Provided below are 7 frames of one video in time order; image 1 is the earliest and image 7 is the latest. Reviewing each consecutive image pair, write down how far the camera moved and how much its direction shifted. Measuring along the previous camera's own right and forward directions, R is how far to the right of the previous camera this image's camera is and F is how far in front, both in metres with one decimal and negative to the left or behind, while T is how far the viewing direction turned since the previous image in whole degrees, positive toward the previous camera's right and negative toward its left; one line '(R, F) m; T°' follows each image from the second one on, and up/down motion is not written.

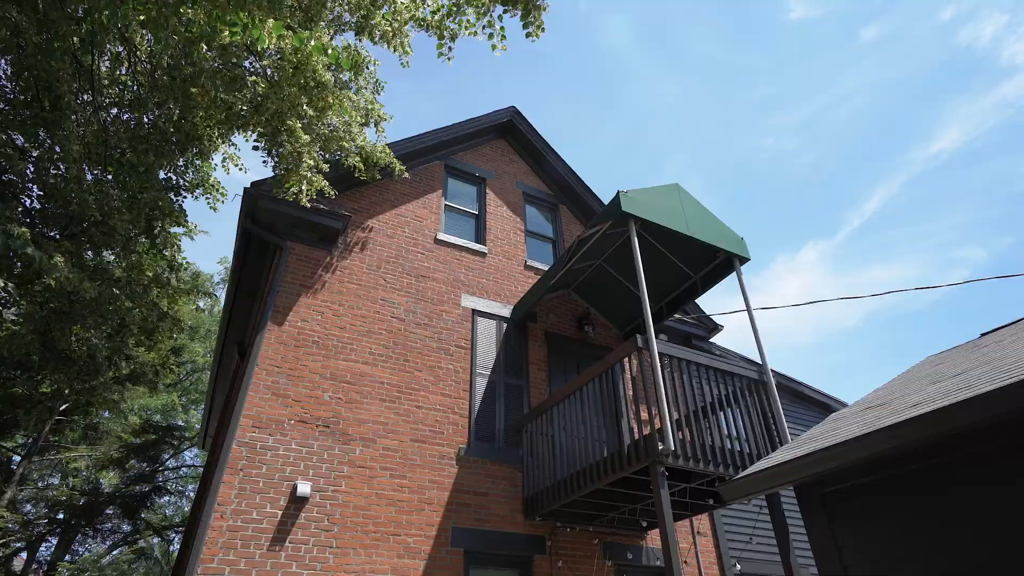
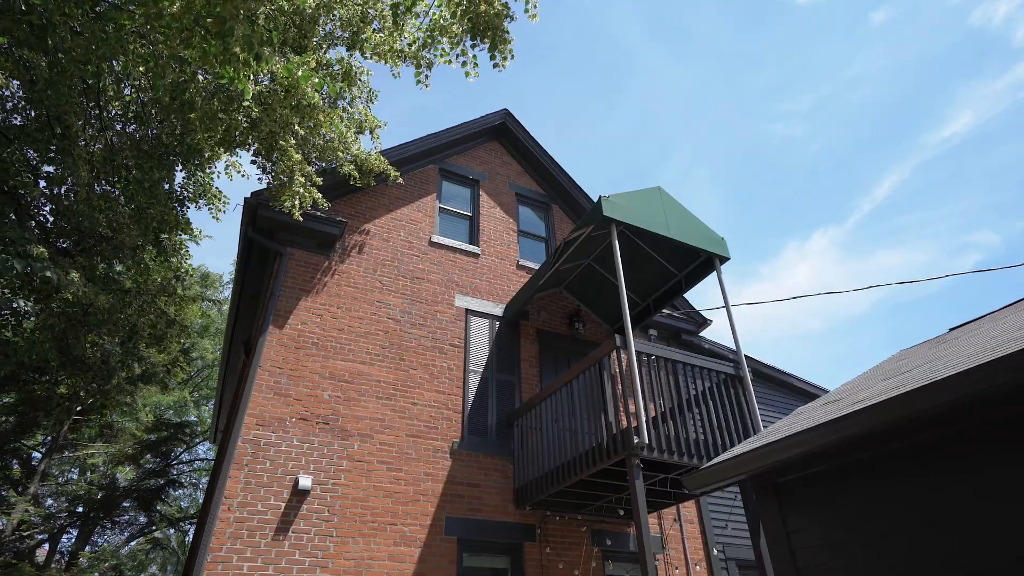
(+0.3, -0.4) m; -1°
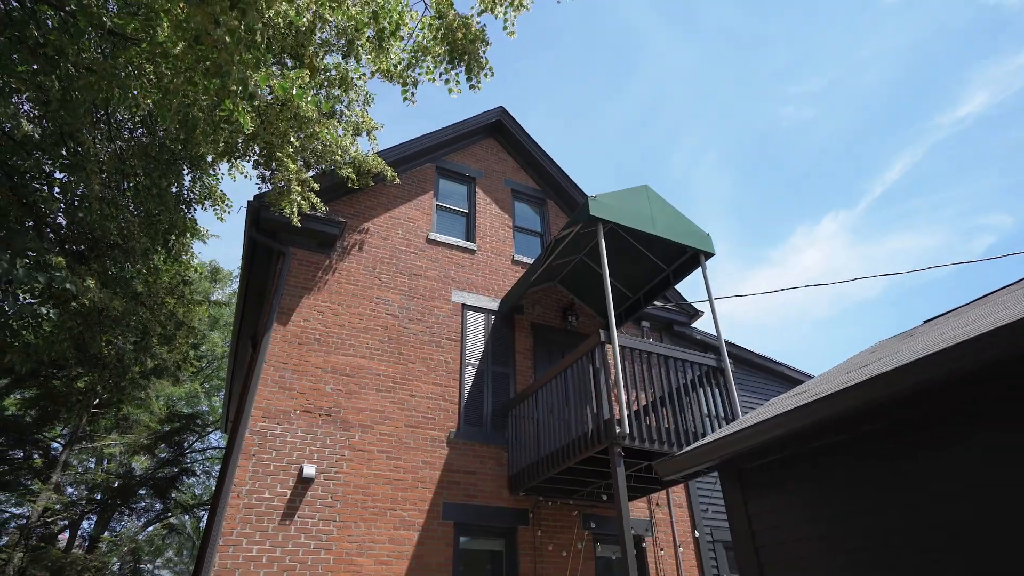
(+0.2, -0.3) m; -1°
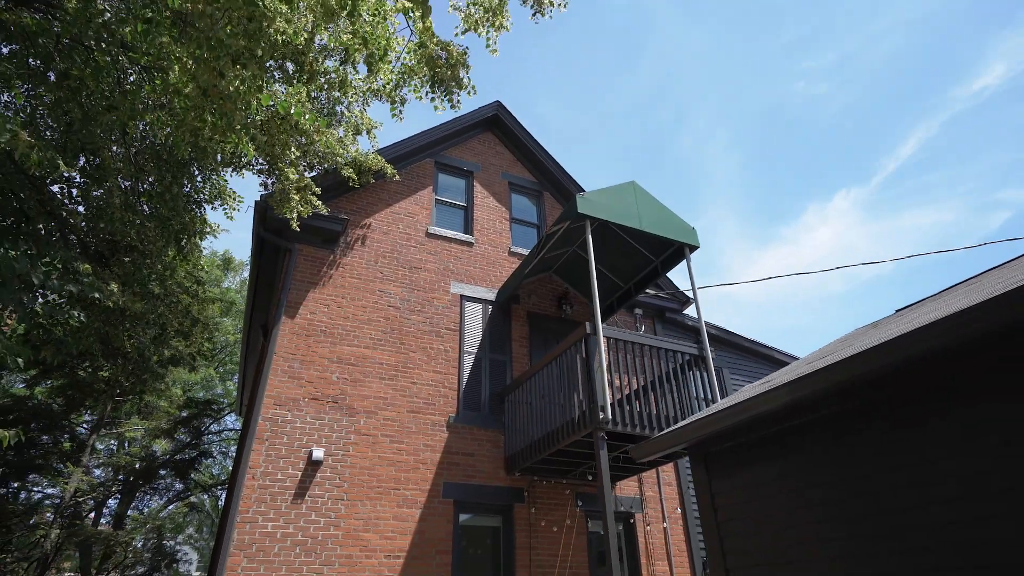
(+0.2, -0.4) m; -1°
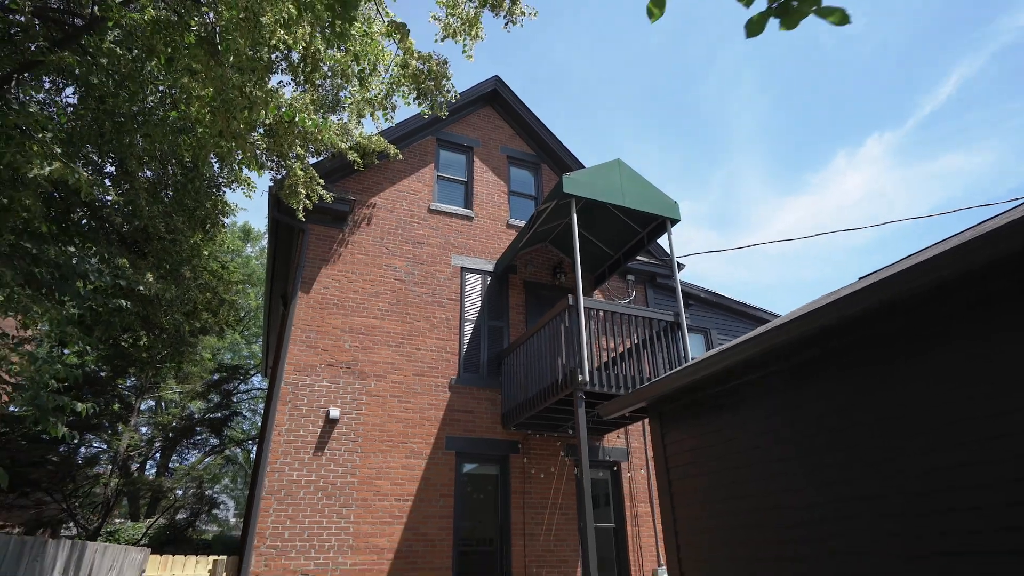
(+0.4, -0.8) m; -2°
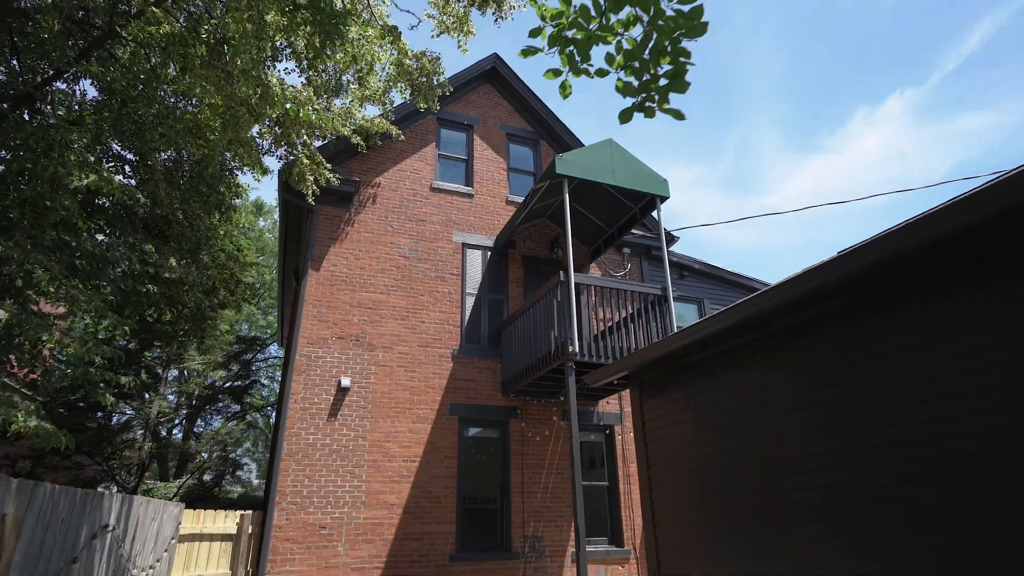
(+0.2, -0.6) m; -1°
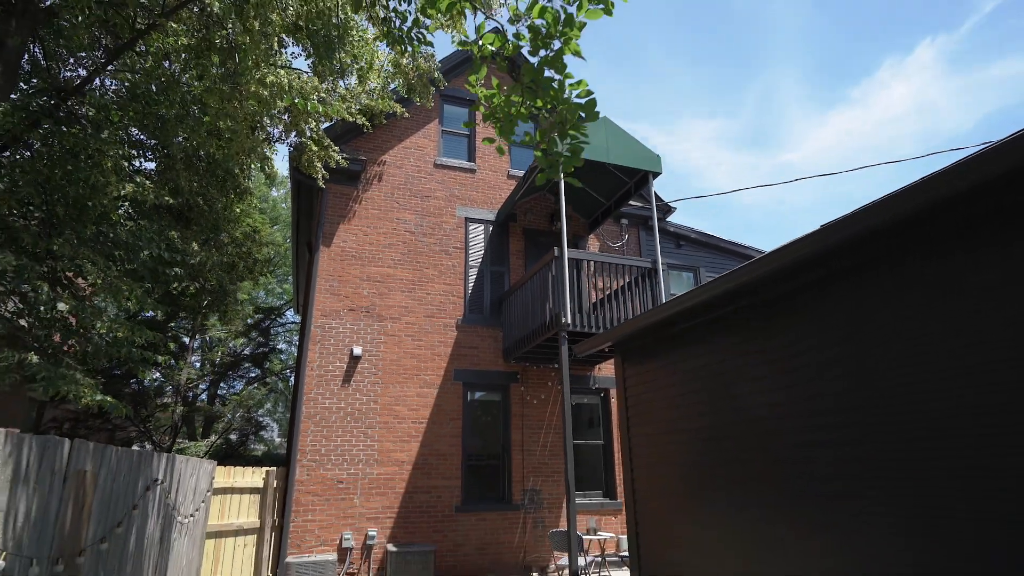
(+0.3, -0.6) m; -1°
